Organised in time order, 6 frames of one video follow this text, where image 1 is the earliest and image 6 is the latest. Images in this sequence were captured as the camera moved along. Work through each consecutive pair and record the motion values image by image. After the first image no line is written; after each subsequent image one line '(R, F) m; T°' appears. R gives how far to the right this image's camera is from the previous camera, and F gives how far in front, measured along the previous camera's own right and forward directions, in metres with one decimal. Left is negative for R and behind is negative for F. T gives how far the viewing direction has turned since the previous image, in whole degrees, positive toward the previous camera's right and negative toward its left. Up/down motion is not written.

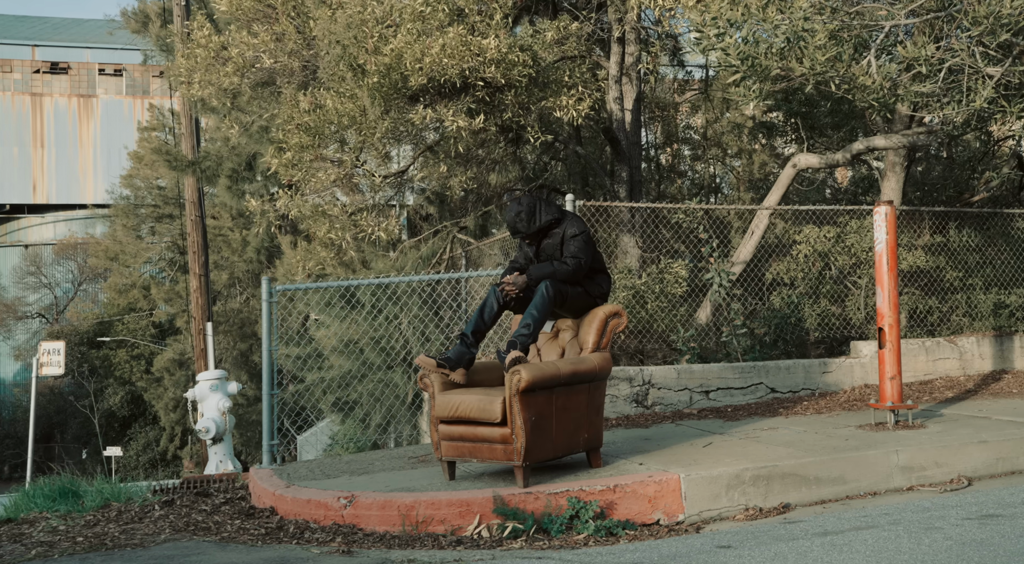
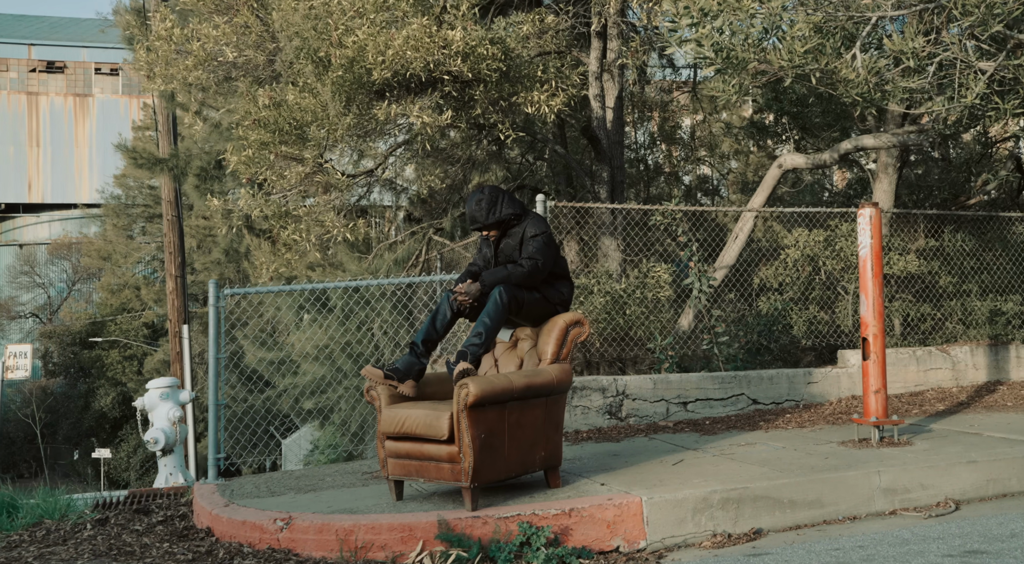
(+0.3, +0.5) m; 0°
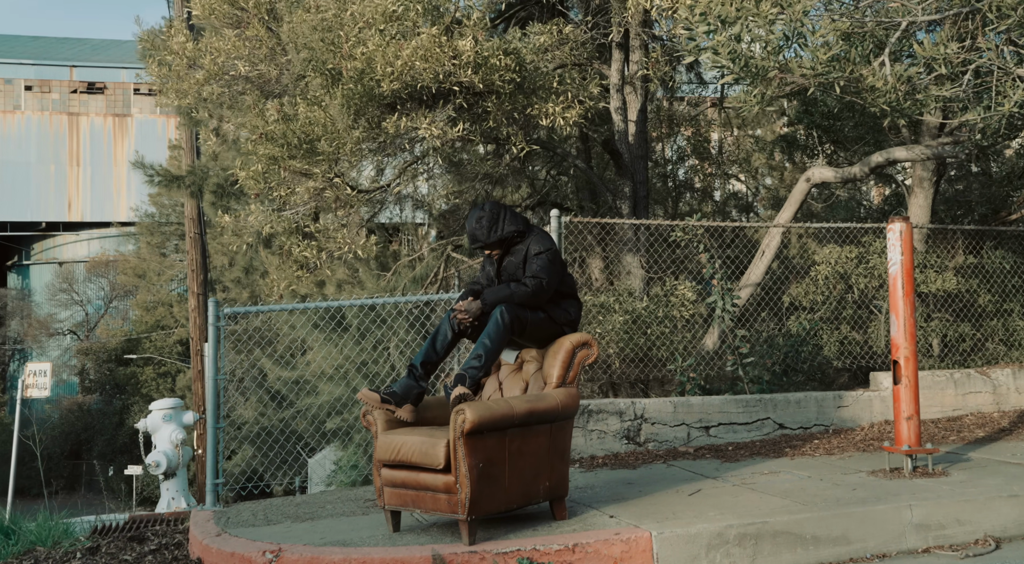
(+0.2, +0.4) m; -2°
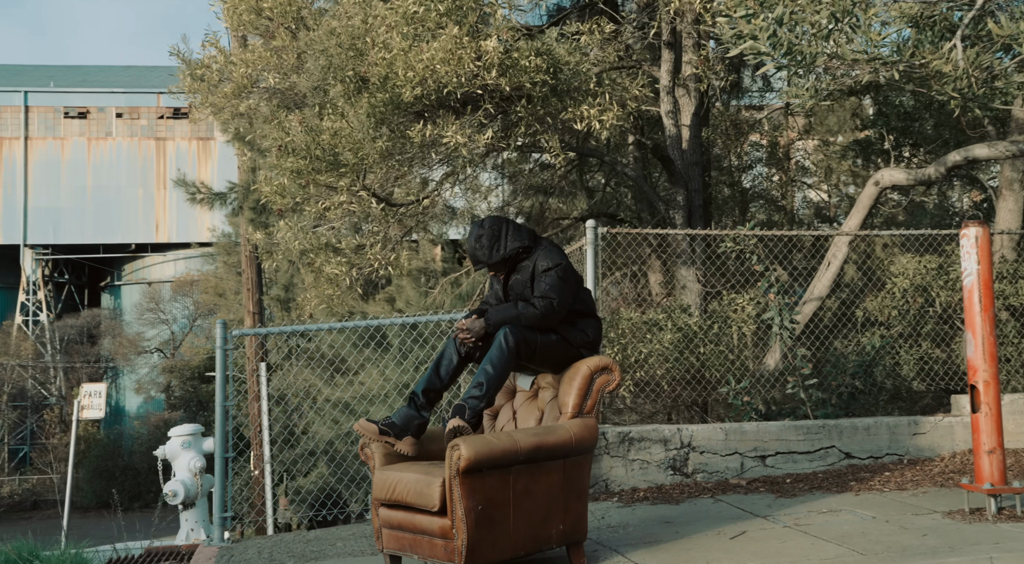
(+0.4, +0.7) m; -5°
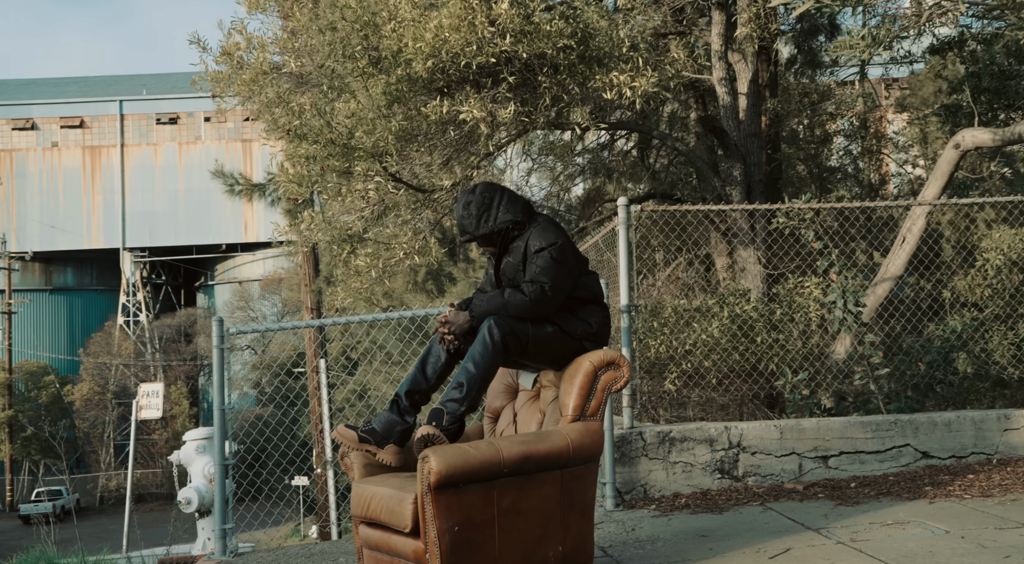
(+0.5, +0.8) m; -5°
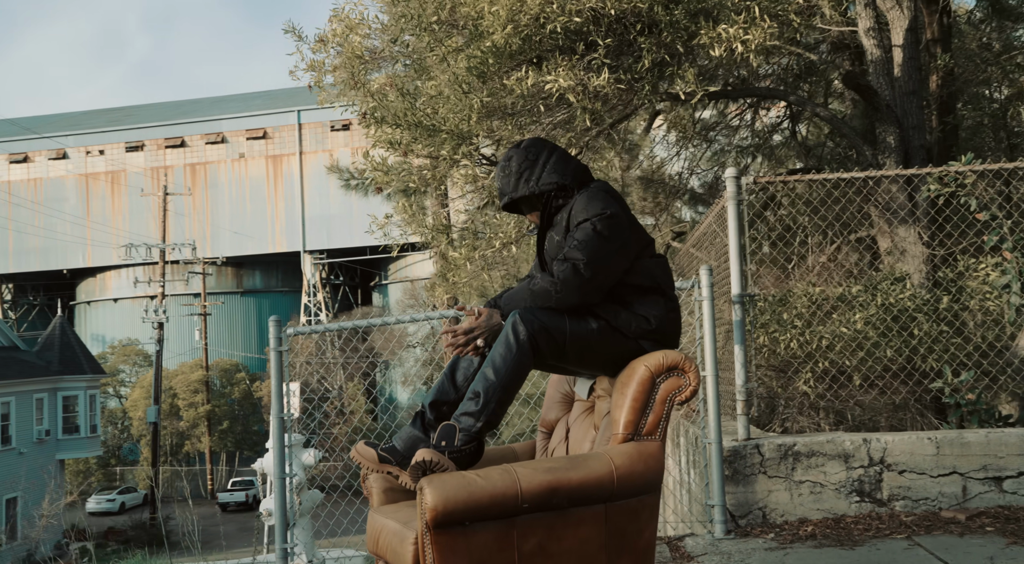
(+0.5, +1.0) m; -9°
